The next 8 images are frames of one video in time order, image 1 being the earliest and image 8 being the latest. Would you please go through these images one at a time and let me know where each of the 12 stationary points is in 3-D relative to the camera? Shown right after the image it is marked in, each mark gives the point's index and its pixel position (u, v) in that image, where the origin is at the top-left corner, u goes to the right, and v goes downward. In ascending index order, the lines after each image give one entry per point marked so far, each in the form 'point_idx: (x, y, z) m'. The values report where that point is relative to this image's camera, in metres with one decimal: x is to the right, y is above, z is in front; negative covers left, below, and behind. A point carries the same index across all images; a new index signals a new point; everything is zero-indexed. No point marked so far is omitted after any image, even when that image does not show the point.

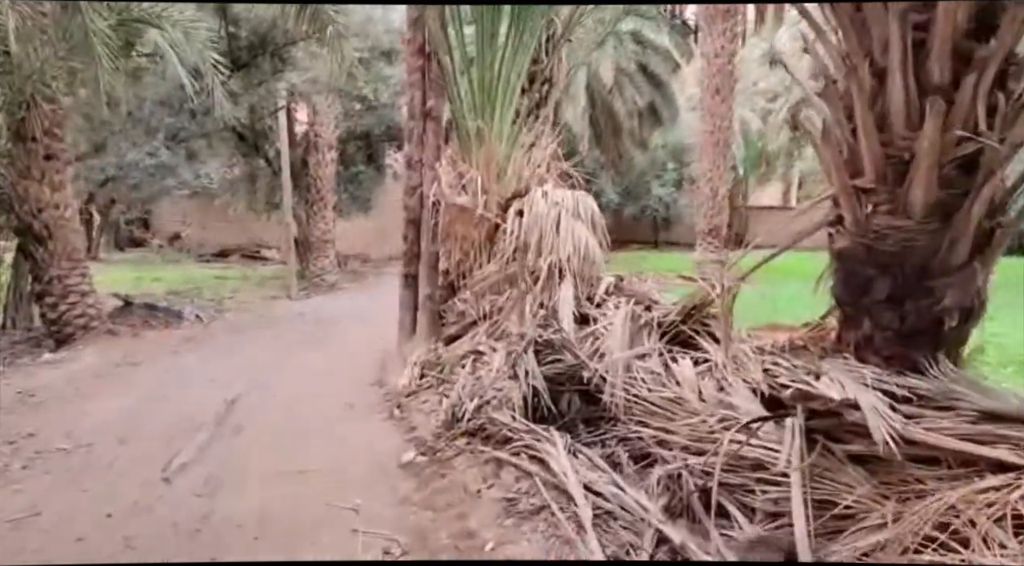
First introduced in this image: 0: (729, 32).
0: (+0.8, +0.9, +2.9) m
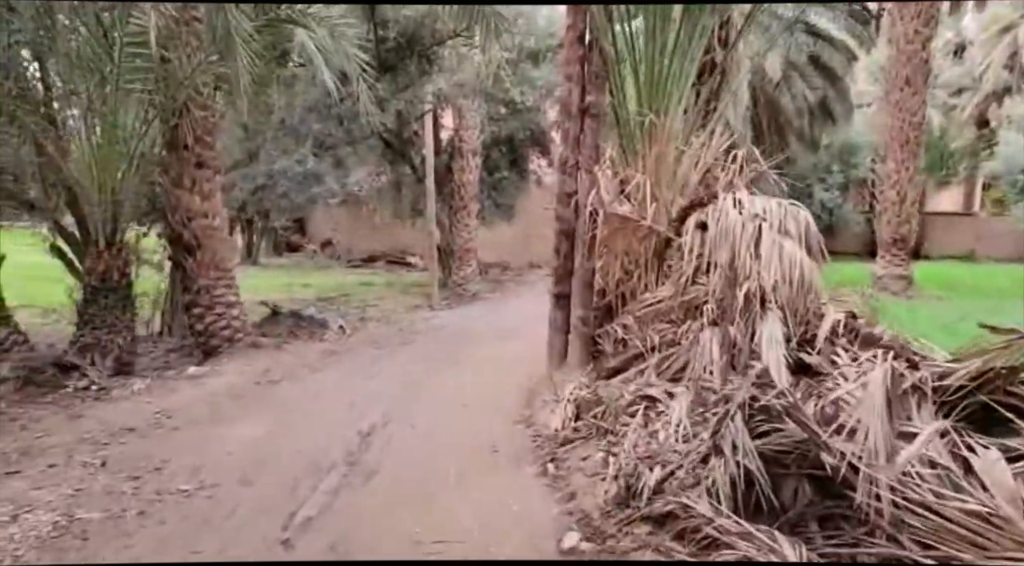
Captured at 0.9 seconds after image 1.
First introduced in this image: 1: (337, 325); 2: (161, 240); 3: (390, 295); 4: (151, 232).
0: (+1.3, +0.9, +2.4) m
1: (-0.6, -0.2, +2.8) m
2: (-1.2, +0.1, +2.6) m
3: (-0.5, 0.0, +2.8) m
4: (-1.2, +0.2, +2.6) m
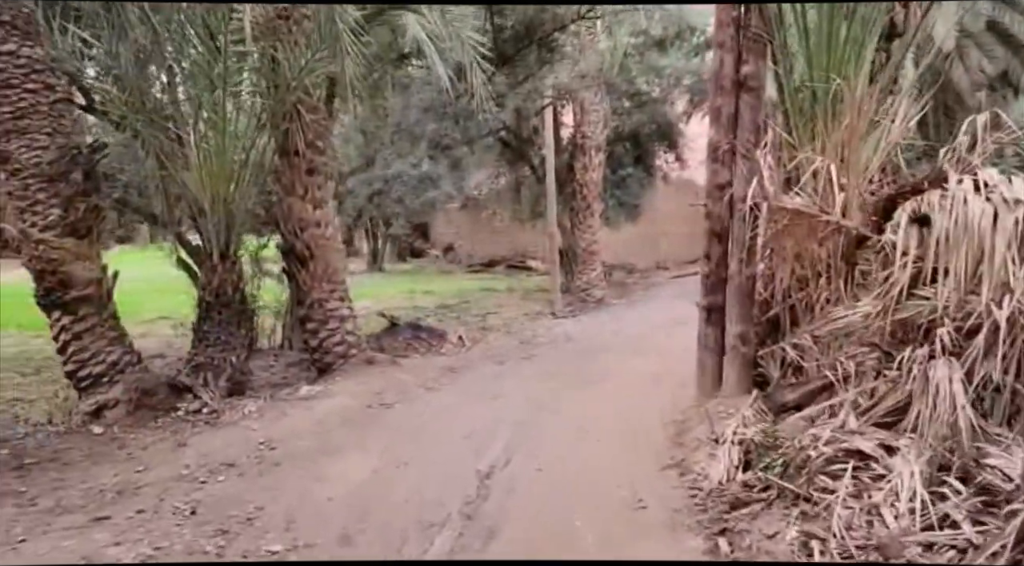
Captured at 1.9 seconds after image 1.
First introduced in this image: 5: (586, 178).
0: (+1.7, +0.9, +1.9) m
1: (-0.2, -0.2, +2.5) m
2: (-0.8, +0.1, +2.5) m
3: (0.0, -0.1, +2.5) m
4: (-0.8, +0.1, +2.5) m
5: (+0.2, +0.3, +2.4) m
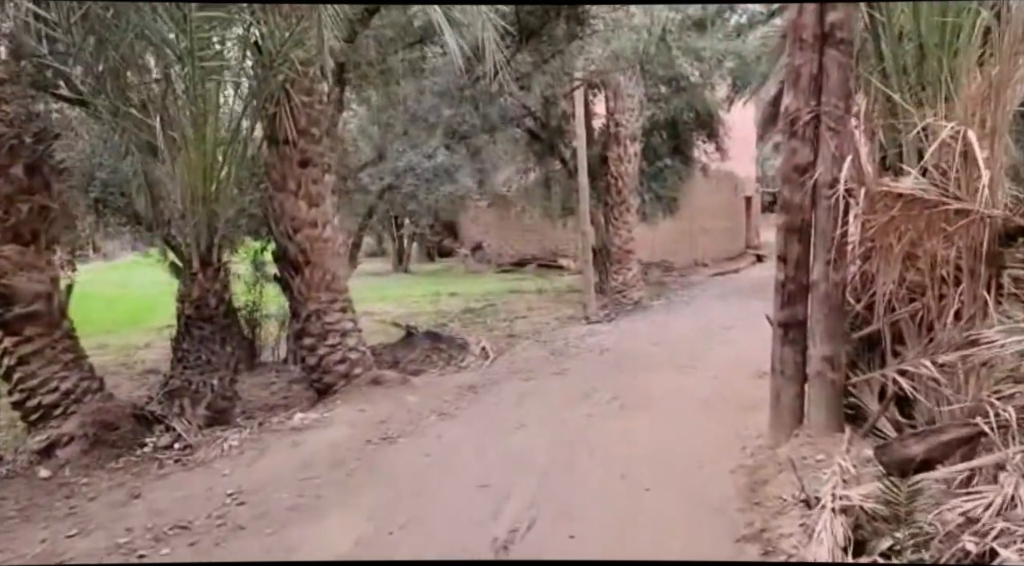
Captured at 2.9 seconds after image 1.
0: (+1.7, +0.9, +1.5) m
1: (-0.1, -0.2, +2.2) m
2: (-0.7, +0.1, +2.2) m
3: (+0.1, -0.1, +2.2) m
4: (-0.7, +0.1, +2.2) m
5: (+0.3, +0.3, +2.1) m
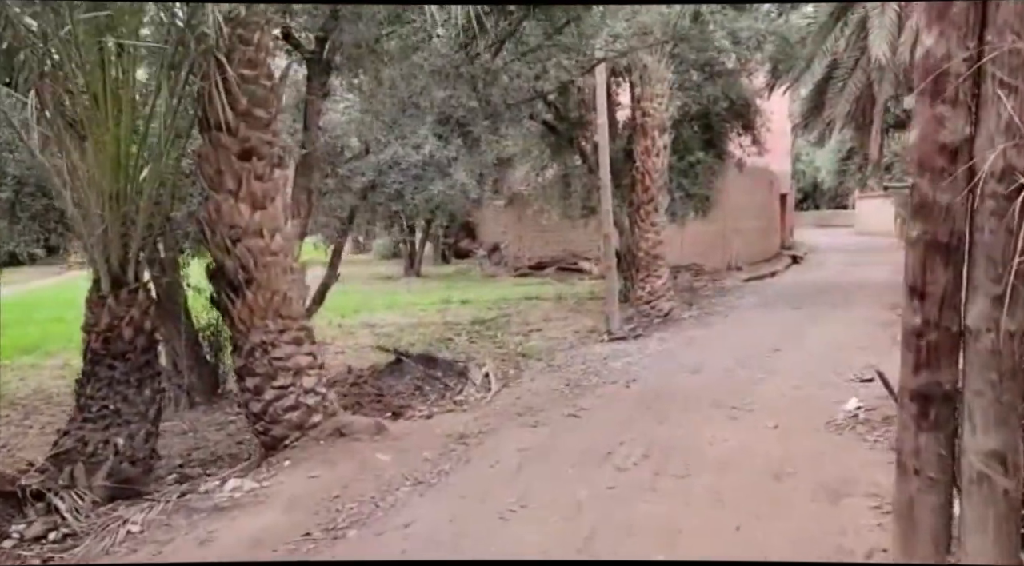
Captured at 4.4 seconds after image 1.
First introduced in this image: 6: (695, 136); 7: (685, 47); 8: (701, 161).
0: (+1.7, +0.8, +1.0) m
1: (-0.1, -0.3, +1.8) m
2: (-0.7, 0.0, +1.8) m
3: (+0.1, -0.1, +1.7) m
4: (-0.7, +0.1, +1.8) m
5: (+0.3, +0.3, +1.6) m
6: (+1.7, +1.3, +6.7) m
7: (+1.4, +2.0, +6.1) m
8: (+1.7, +1.1, +6.8) m
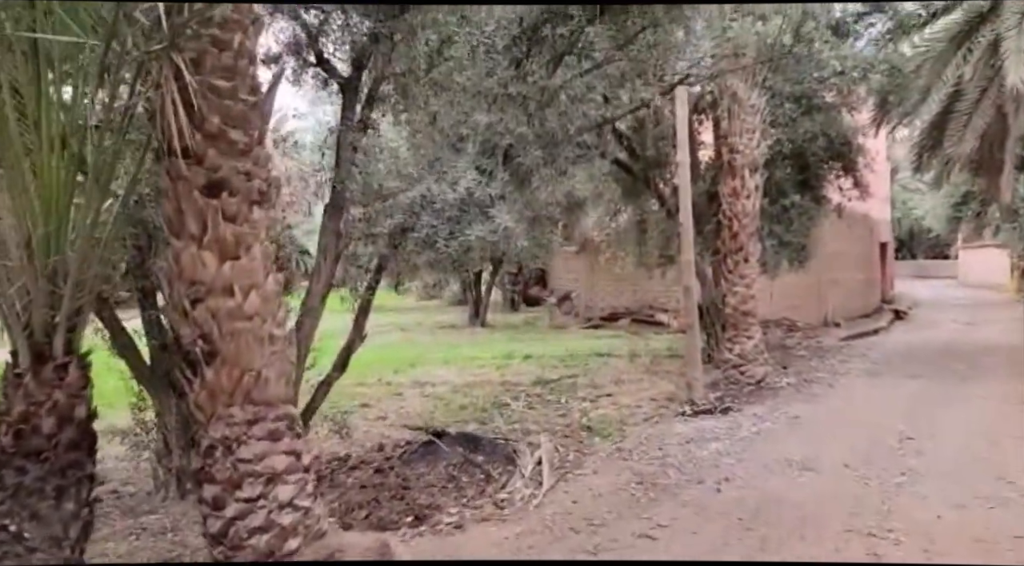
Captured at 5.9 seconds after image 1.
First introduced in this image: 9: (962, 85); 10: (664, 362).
0: (+1.7, +0.7, +0.4) m
1: (0.0, -0.4, +1.3) m
2: (-0.6, -0.1, +1.4) m
3: (+0.2, -0.3, +1.2) m
4: (-0.6, -0.1, +1.4) m
5: (+0.4, +0.1, +1.1) m
6: (+2.2, +0.9, +6.1) m
7: (+2.0, +1.5, +5.6) m
8: (+2.3, +0.6, +6.2) m
9: (+3.2, +1.4, +5.3) m
10: (+1.1, -0.6, +5.6) m
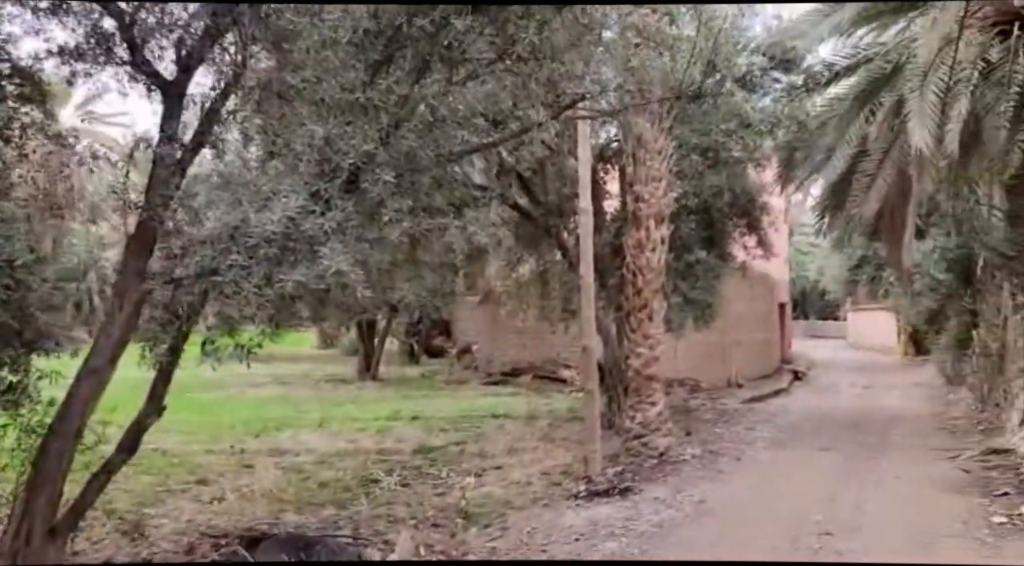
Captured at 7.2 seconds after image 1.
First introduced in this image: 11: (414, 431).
0: (+1.6, +0.6, +0.2) m
1: (-0.3, -0.5, +0.8) m
2: (-0.9, -0.2, +0.9) m
3: (-0.1, -0.4, +0.8) m
4: (-0.9, -0.1, +0.9) m
5: (+0.2, +0.1, +0.8) m
6: (+1.4, +0.4, +6.0) m
7: (+1.2, +1.1, +5.4) m
8: (+1.5, +0.2, +6.0) m
9: (+2.5, +1.0, +5.3) m
10: (+0.4, -1.0, +5.2) m
11: (-0.7, -1.0, +5.2) m
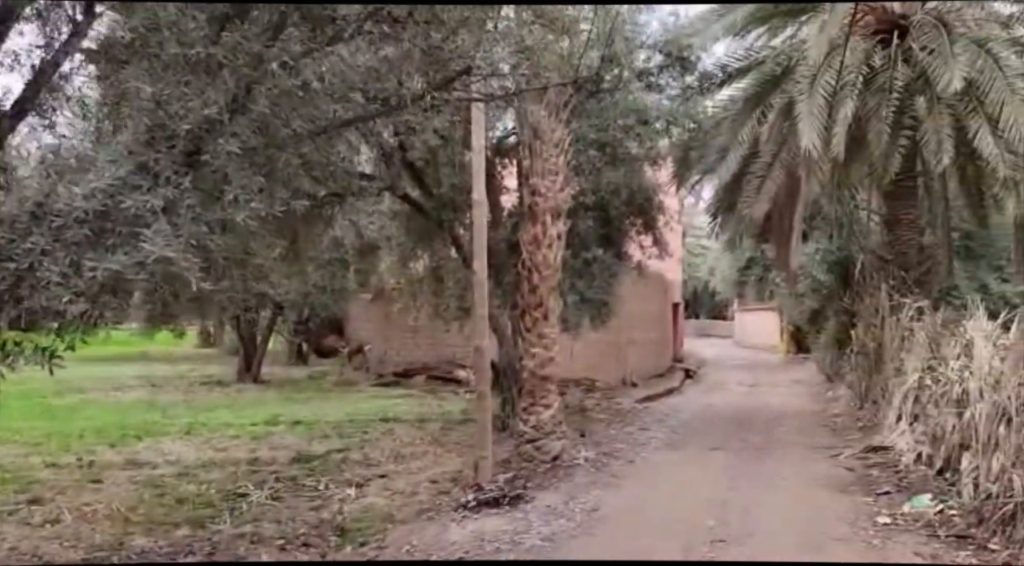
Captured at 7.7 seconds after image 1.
0: (+1.6, +0.6, +0.2) m
1: (-0.4, -0.5, +0.6) m
2: (-1.0, -0.1, +0.6) m
3: (-0.2, -0.3, +0.6) m
4: (-1.0, -0.1, +0.6) m
5: (+0.1, +0.1, +0.6) m
6: (+0.6, +0.4, +5.9) m
7: (+0.5, +1.1, +5.4) m
8: (+0.7, +0.2, +6.0) m
9: (+1.7, +1.0, +5.4) m
10: (-0.4, -1.0, +5.0) m
11: (-1.4, -1.0, +4.9) m
